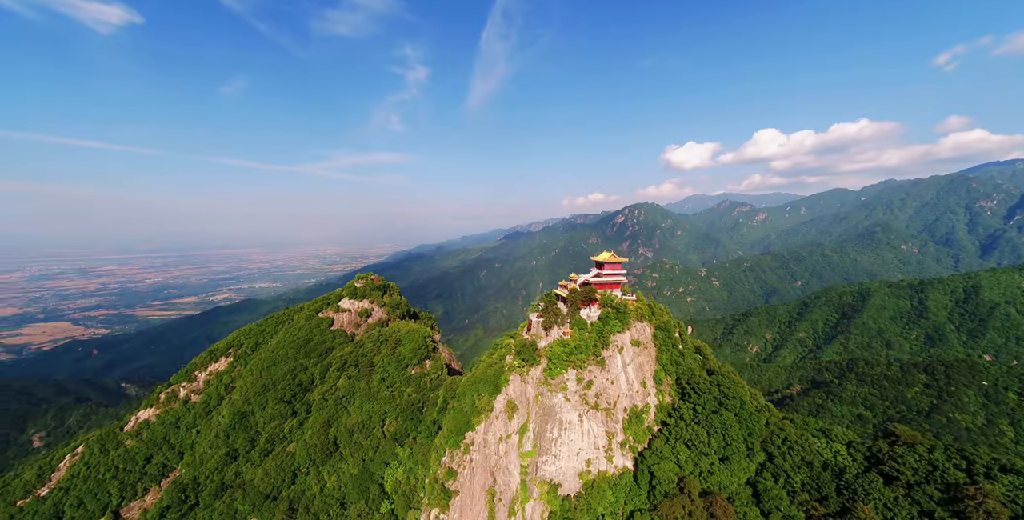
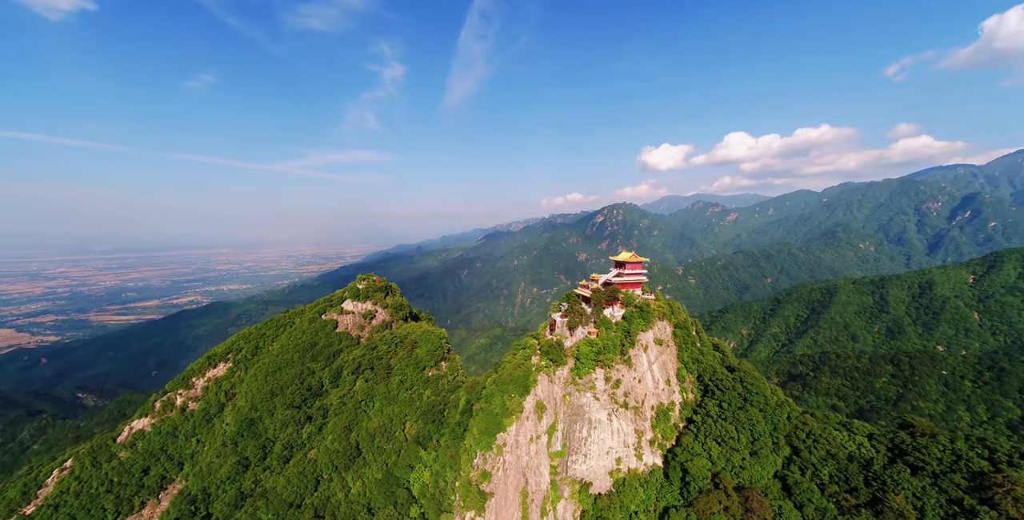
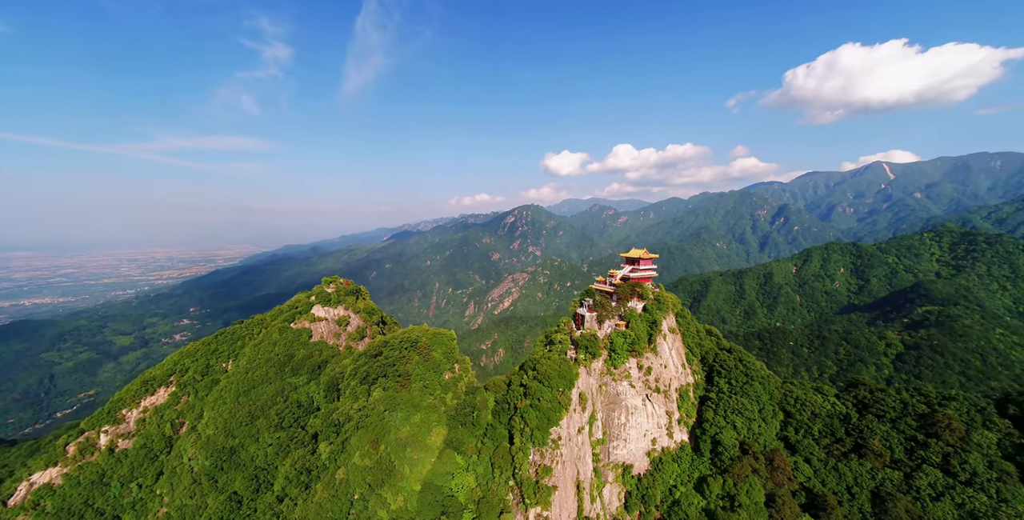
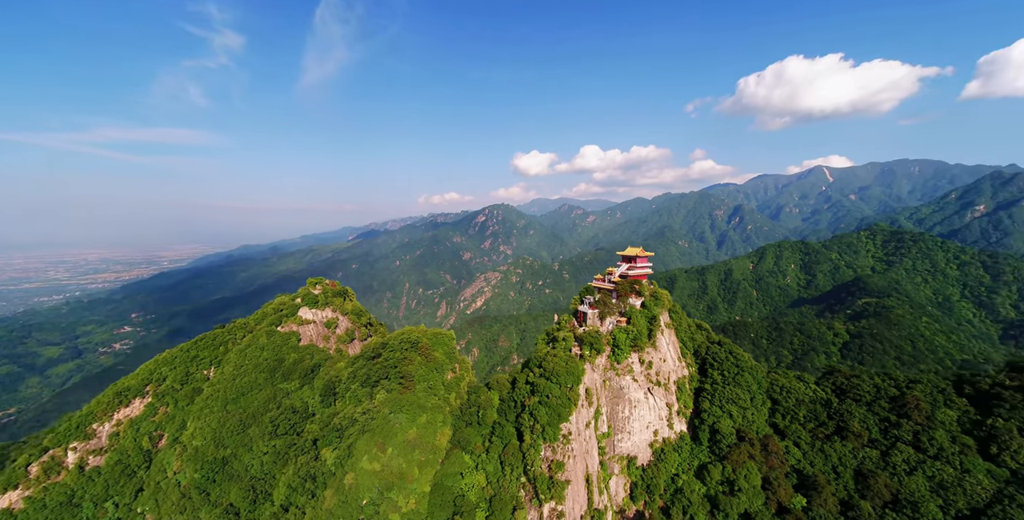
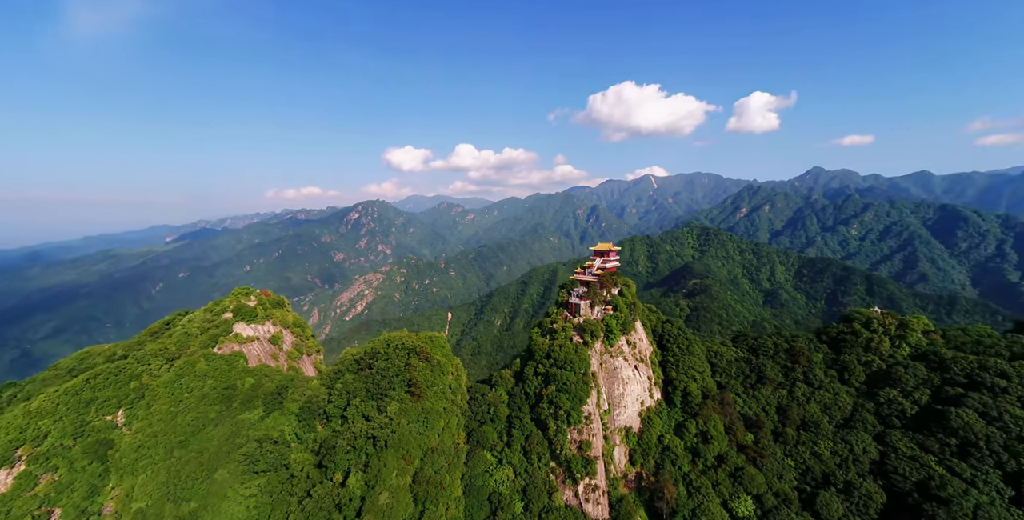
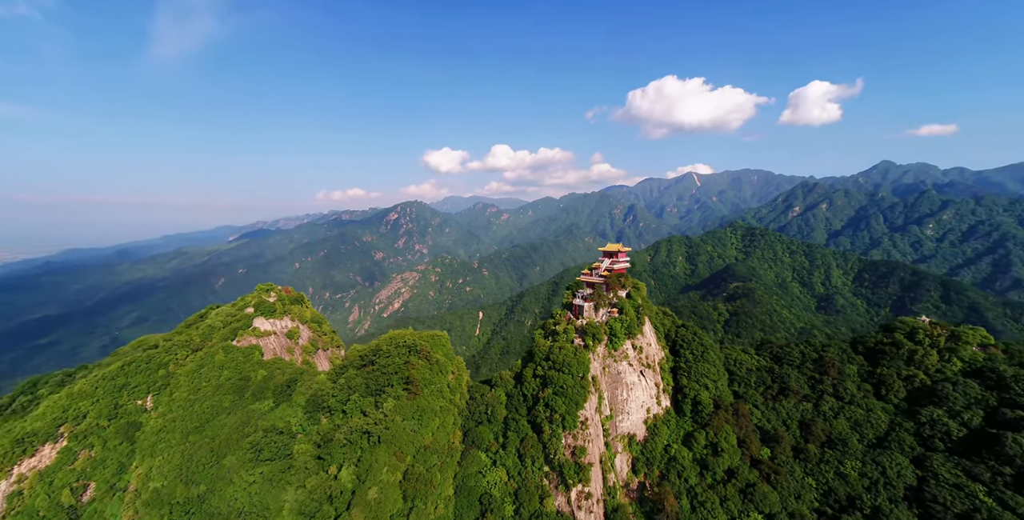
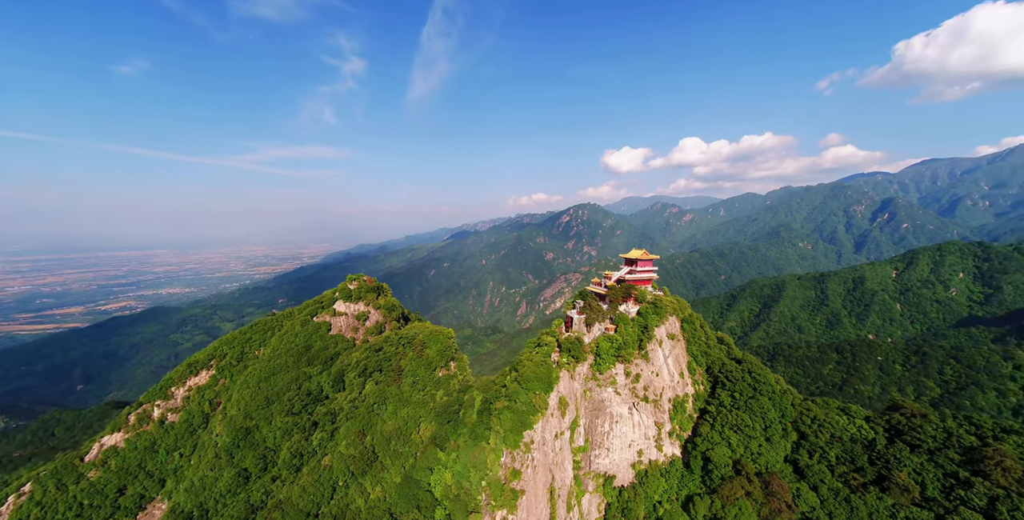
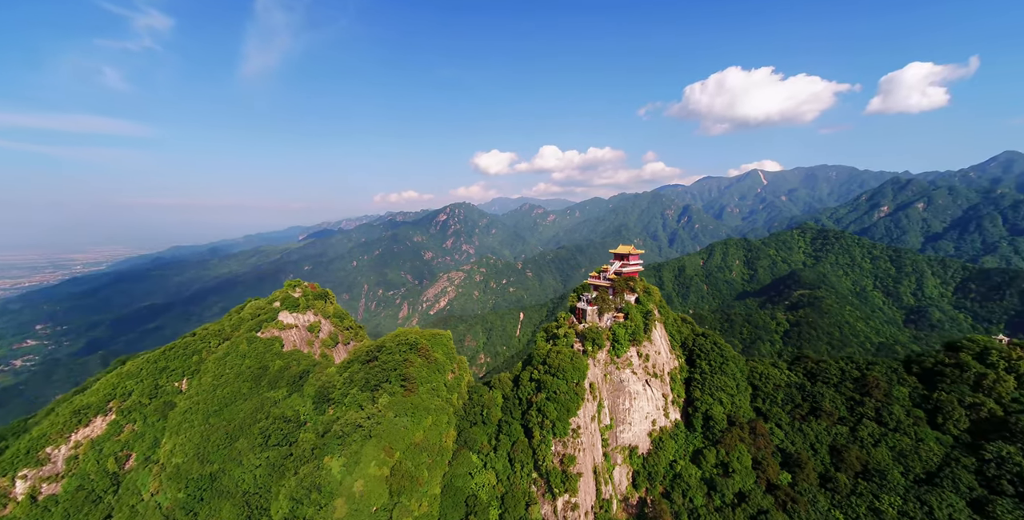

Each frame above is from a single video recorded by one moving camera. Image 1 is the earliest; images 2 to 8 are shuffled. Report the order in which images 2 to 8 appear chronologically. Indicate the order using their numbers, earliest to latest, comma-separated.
2, 7, 3, 4, 8, 6, 5
